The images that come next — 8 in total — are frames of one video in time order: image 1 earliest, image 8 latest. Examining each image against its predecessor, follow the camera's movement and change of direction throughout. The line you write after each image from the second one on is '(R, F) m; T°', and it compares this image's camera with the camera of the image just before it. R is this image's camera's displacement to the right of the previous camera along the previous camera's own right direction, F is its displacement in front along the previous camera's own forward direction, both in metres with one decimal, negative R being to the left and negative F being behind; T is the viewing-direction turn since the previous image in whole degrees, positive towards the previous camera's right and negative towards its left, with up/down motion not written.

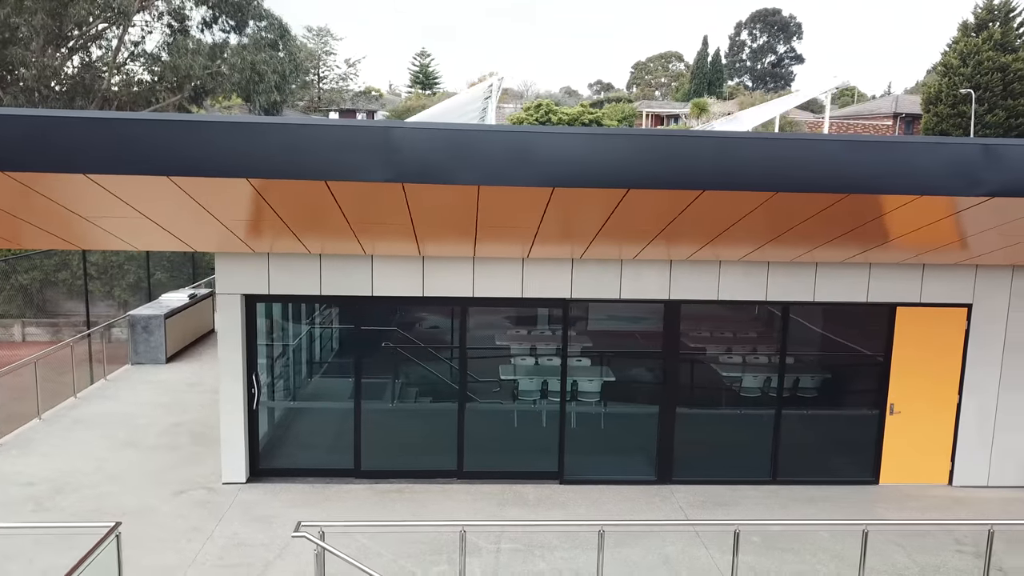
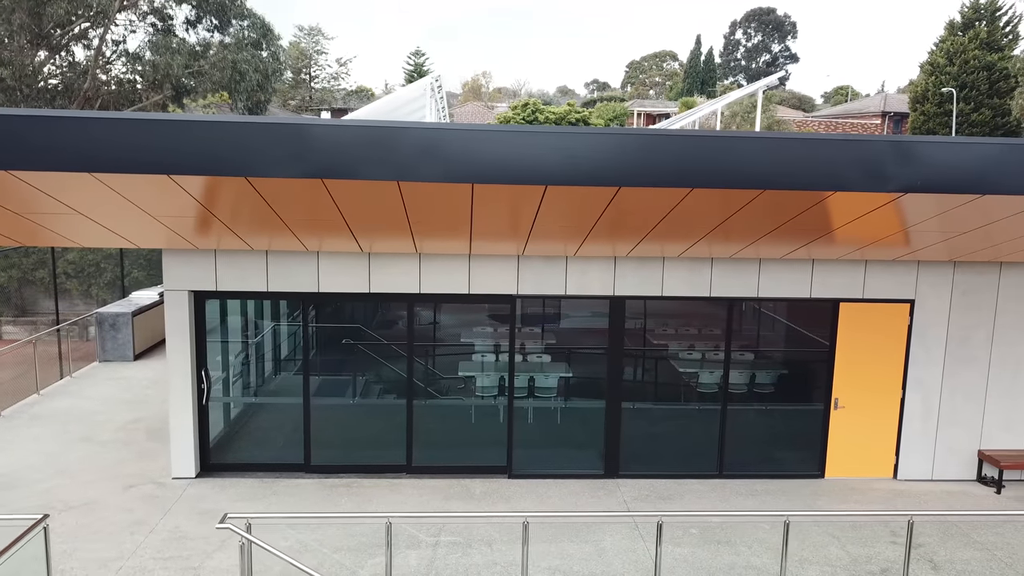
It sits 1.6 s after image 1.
(+0.5, -0.1) m; 0°
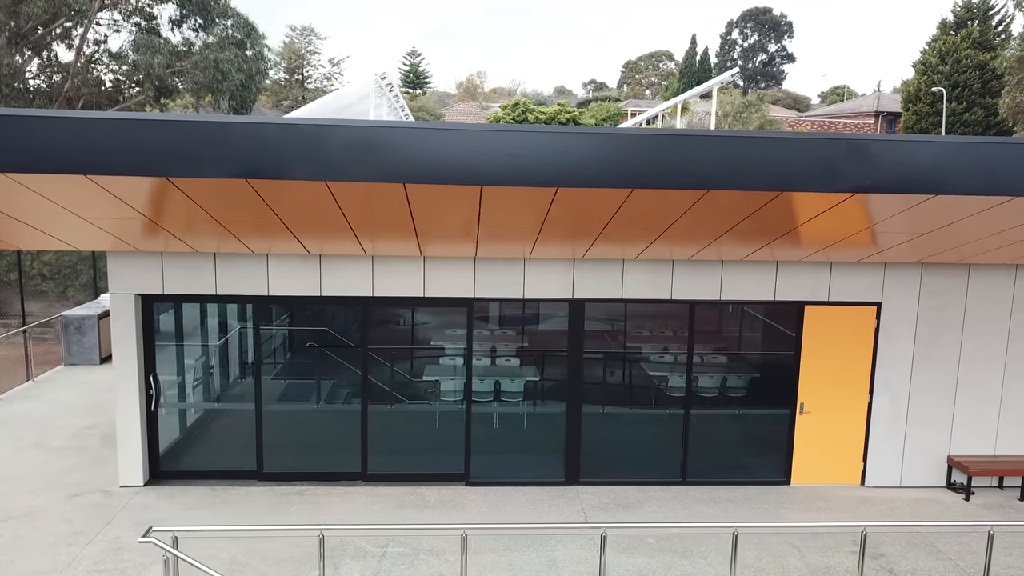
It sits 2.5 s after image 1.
(+0.4, +0.2) m; 0°
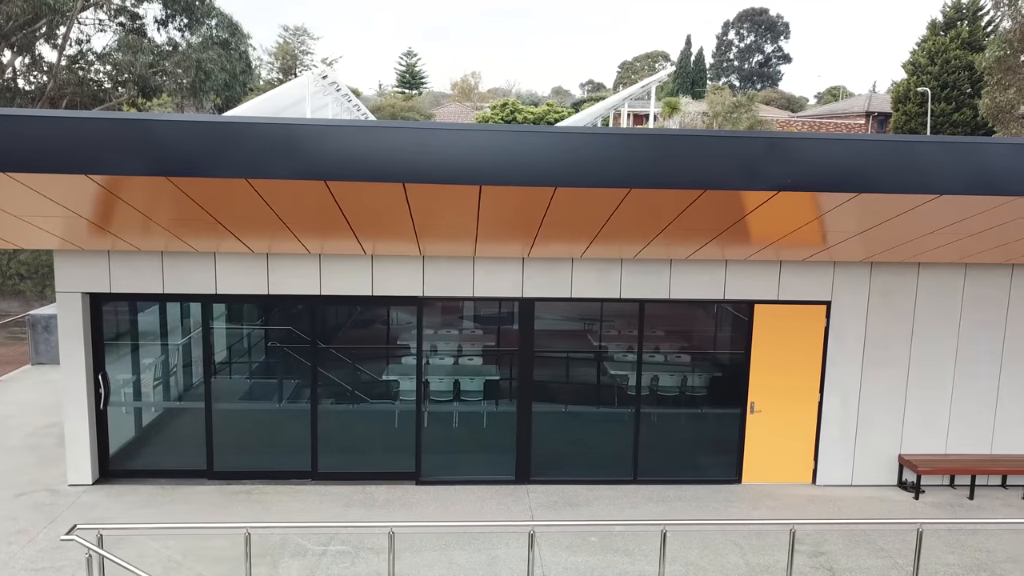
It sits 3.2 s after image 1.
(+0.5, 0.0) m; 0°
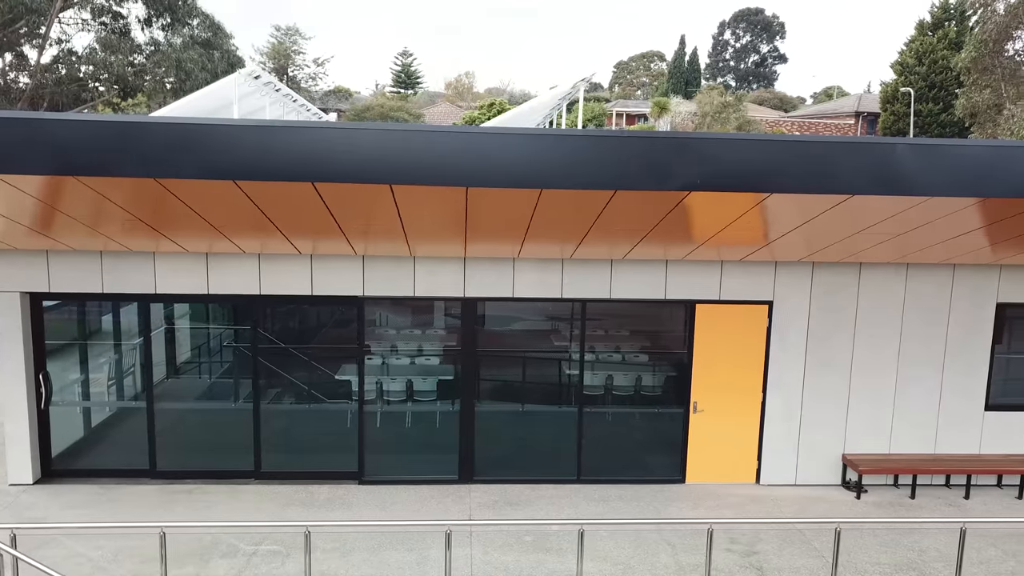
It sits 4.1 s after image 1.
(+0.6, 0.0) m; 0°
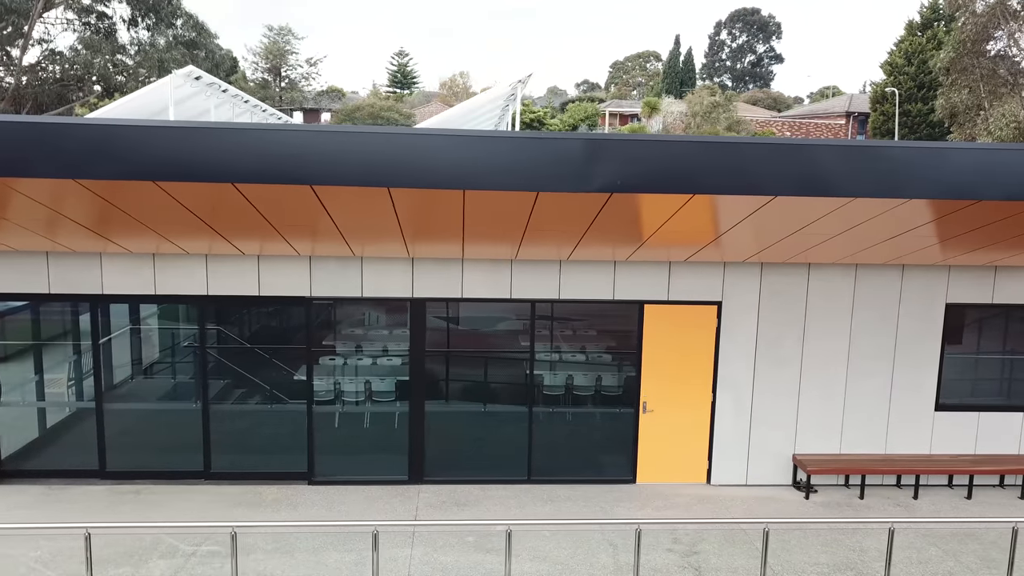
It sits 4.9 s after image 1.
(+0.5, 0.0) m; 0°
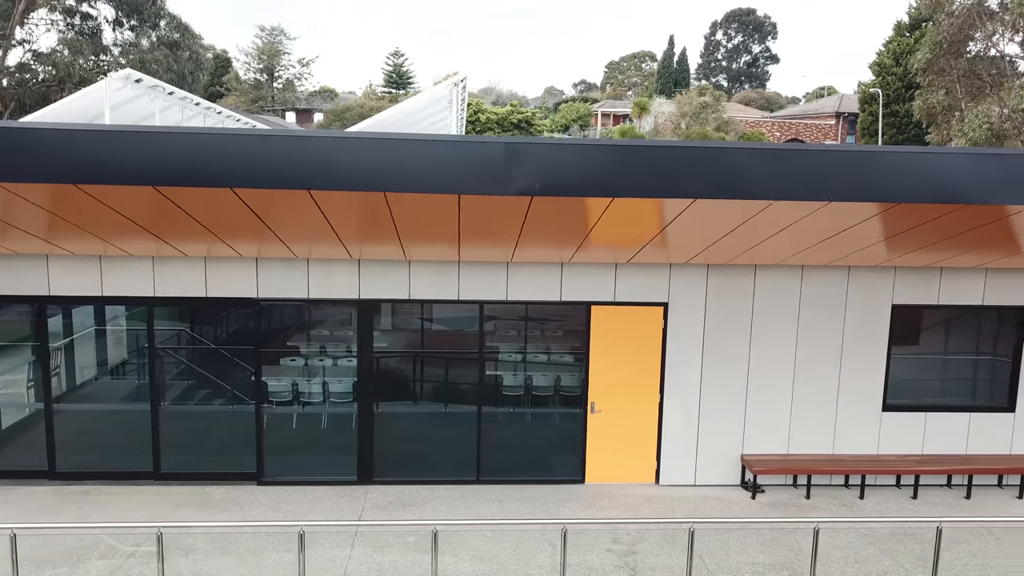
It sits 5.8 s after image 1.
(+0.5, 0.0) m; 0°
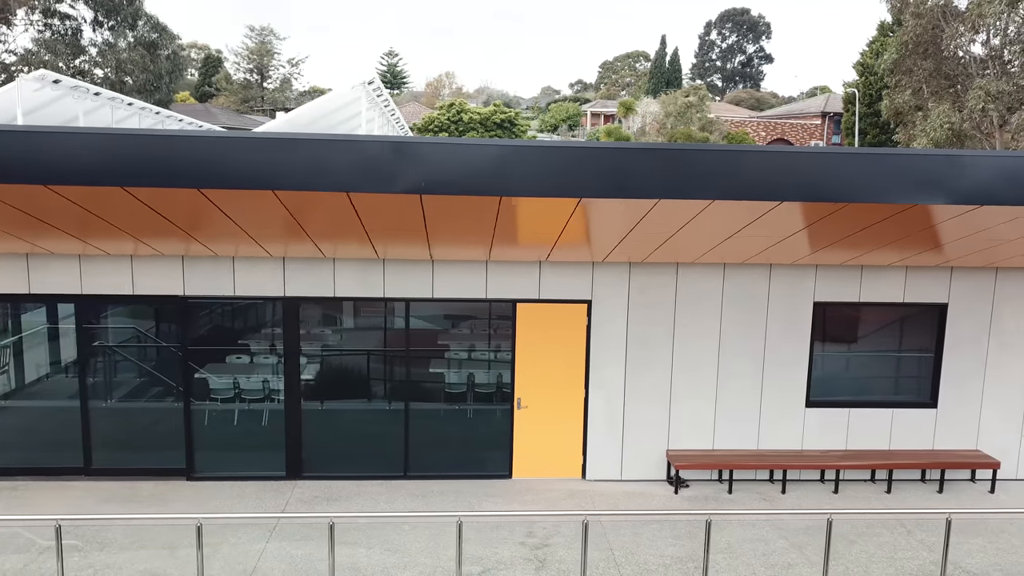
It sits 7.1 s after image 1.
(+0.8, -0.1) m; 0°
